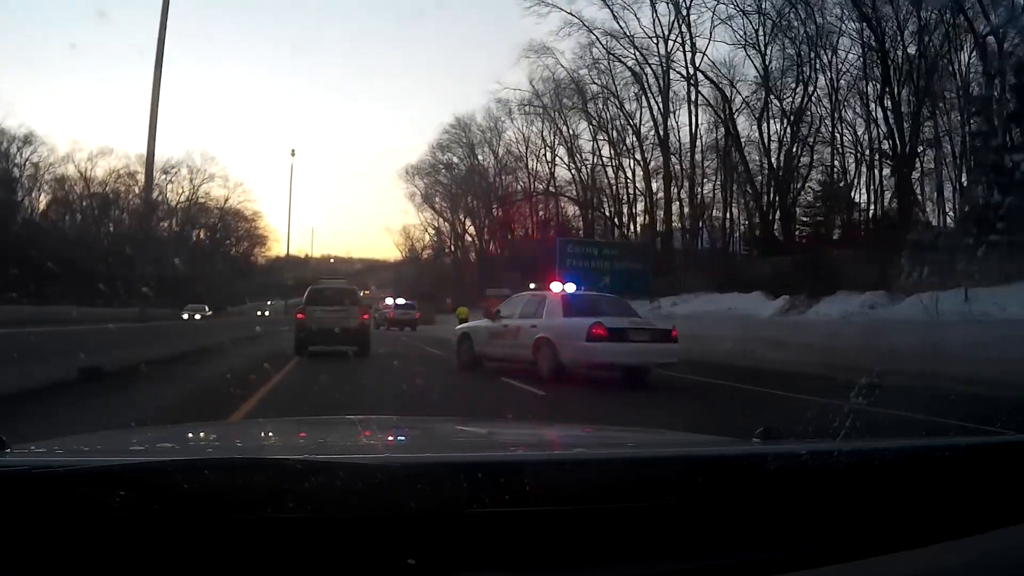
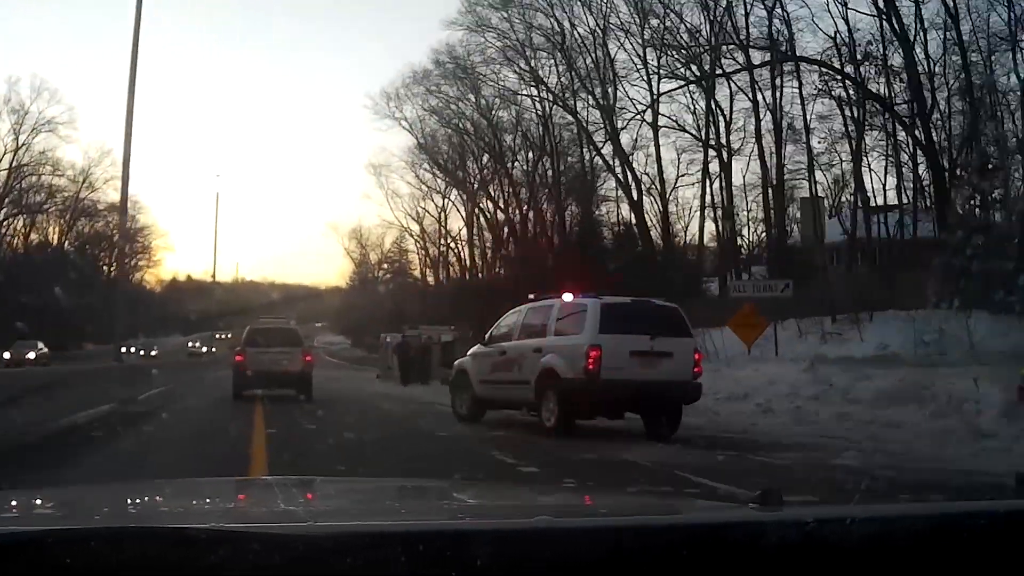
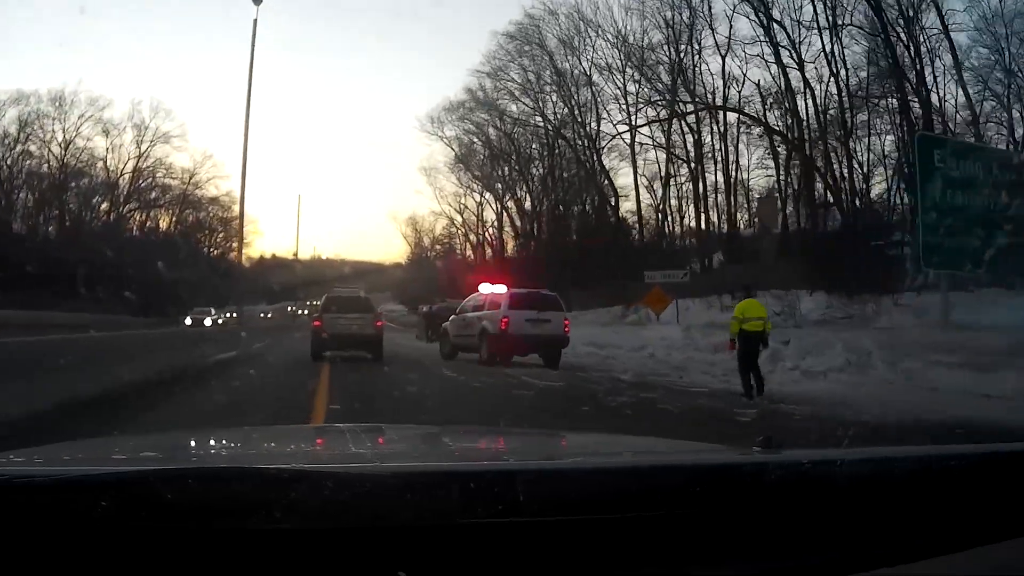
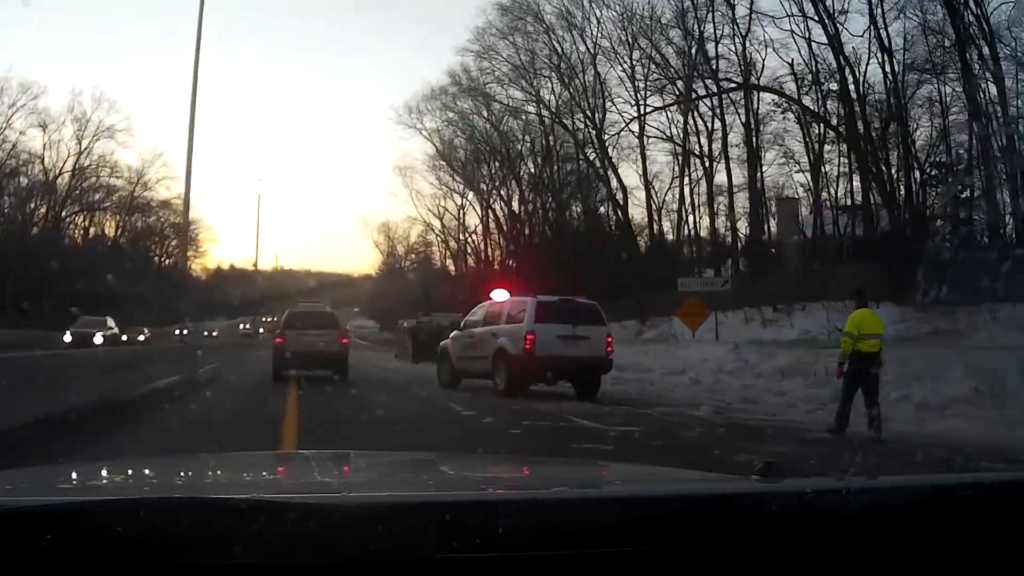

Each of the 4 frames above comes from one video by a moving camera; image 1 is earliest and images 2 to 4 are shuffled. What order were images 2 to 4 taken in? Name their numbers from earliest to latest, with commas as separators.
3, 4, 2
